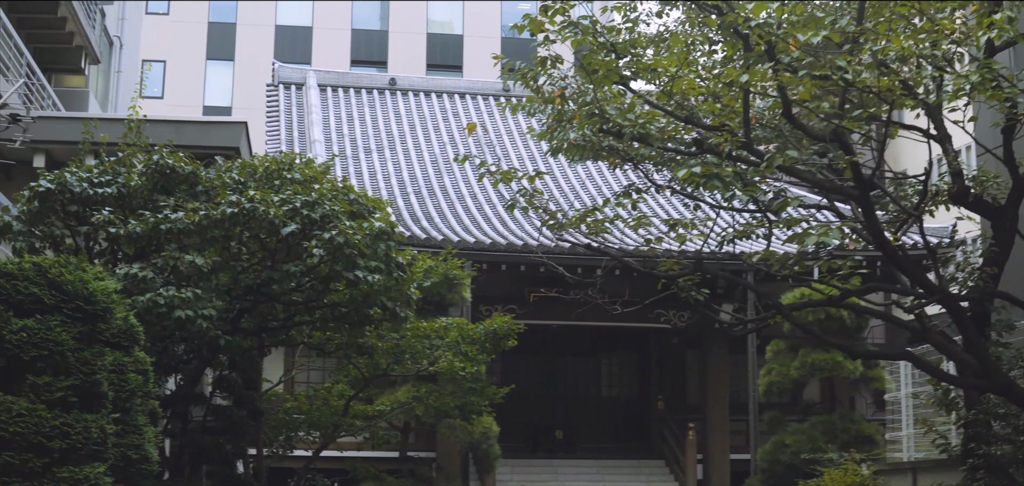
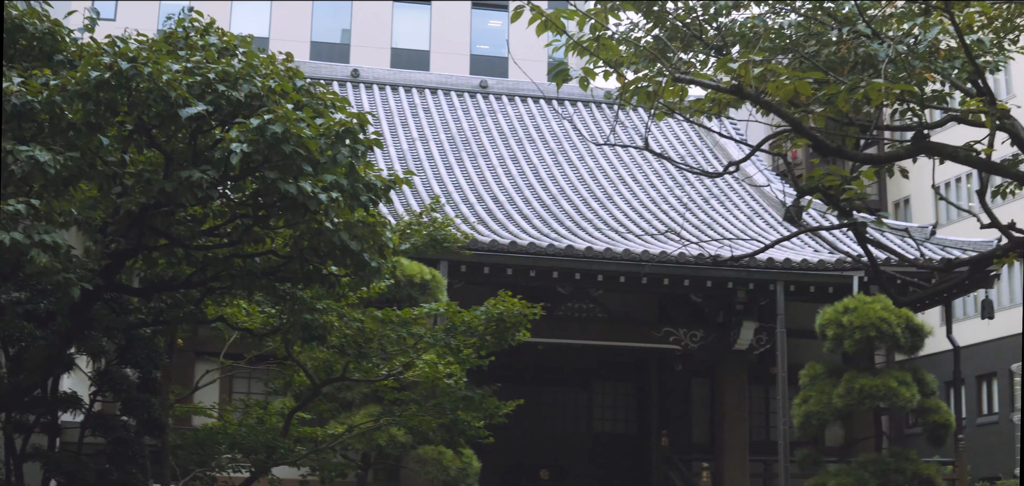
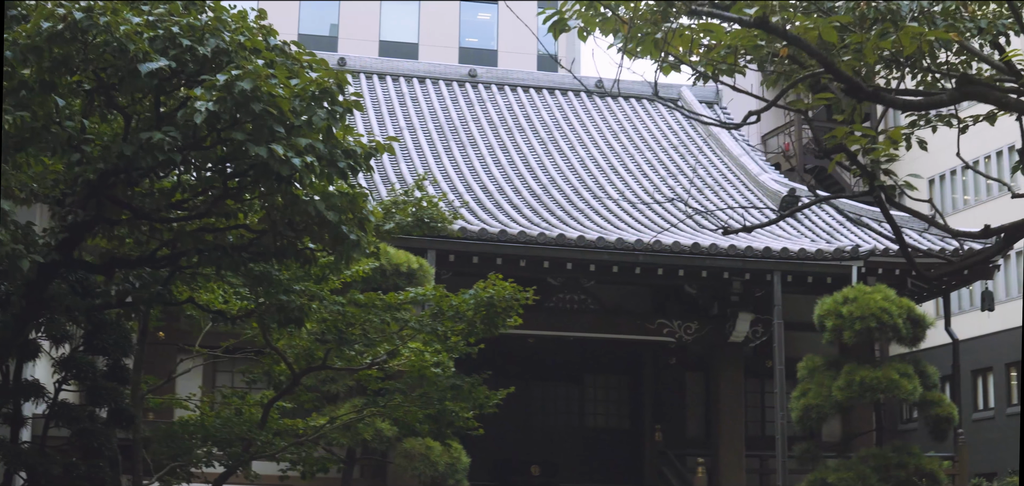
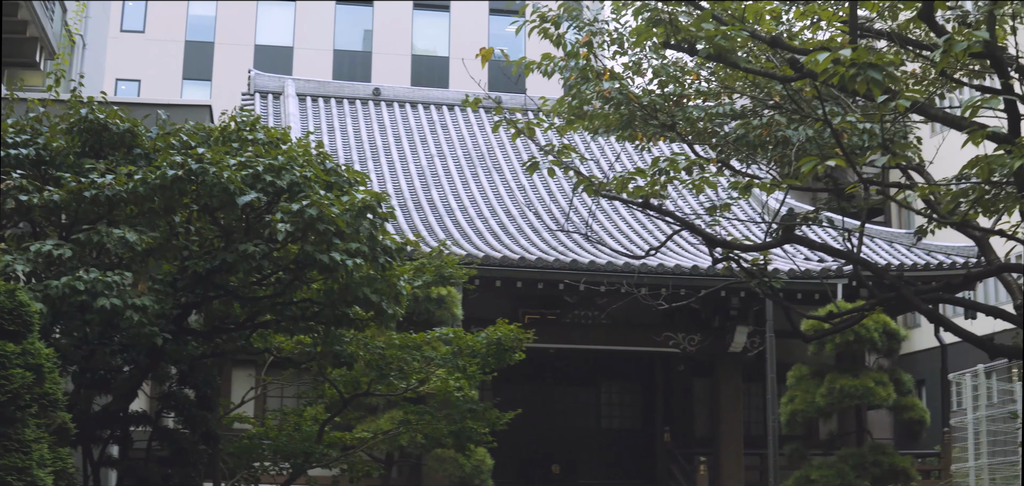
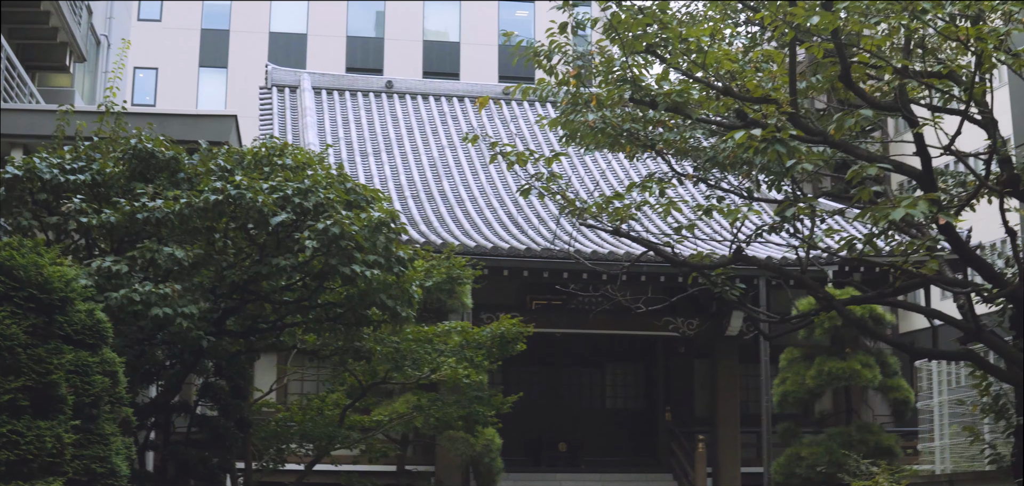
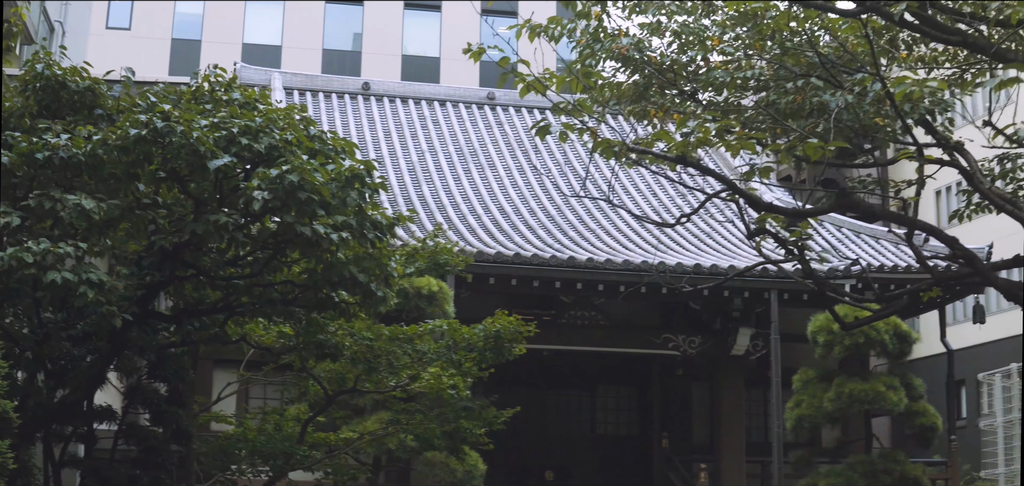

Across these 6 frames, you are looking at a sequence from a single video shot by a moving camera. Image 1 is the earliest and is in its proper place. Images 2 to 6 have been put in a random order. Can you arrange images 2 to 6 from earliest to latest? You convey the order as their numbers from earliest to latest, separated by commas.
5, 4, 6, 2, 3
